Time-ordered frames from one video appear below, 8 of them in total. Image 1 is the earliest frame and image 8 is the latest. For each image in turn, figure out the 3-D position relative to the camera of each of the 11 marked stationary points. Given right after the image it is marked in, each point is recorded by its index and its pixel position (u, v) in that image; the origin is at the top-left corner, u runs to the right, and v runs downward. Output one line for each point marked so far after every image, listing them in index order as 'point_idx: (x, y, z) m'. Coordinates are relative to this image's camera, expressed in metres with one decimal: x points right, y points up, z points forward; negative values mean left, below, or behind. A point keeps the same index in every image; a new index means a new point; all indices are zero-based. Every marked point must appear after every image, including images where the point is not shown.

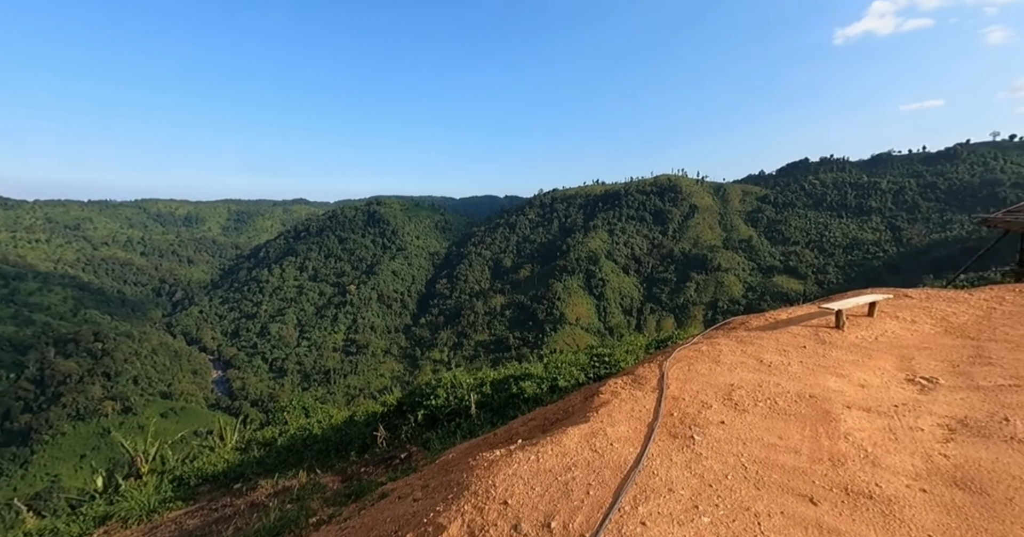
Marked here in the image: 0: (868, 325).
0: (+4.0, -0.6, +5.8) m
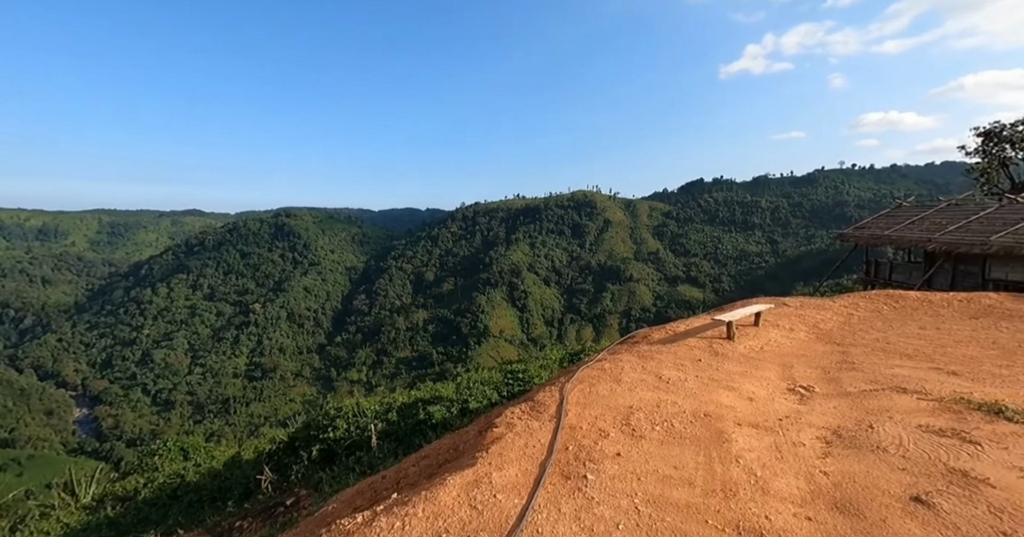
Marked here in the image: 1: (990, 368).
0: (+2.9, -0.8, +6.2) m
1: (+5.3, -1.0, +5.7) m
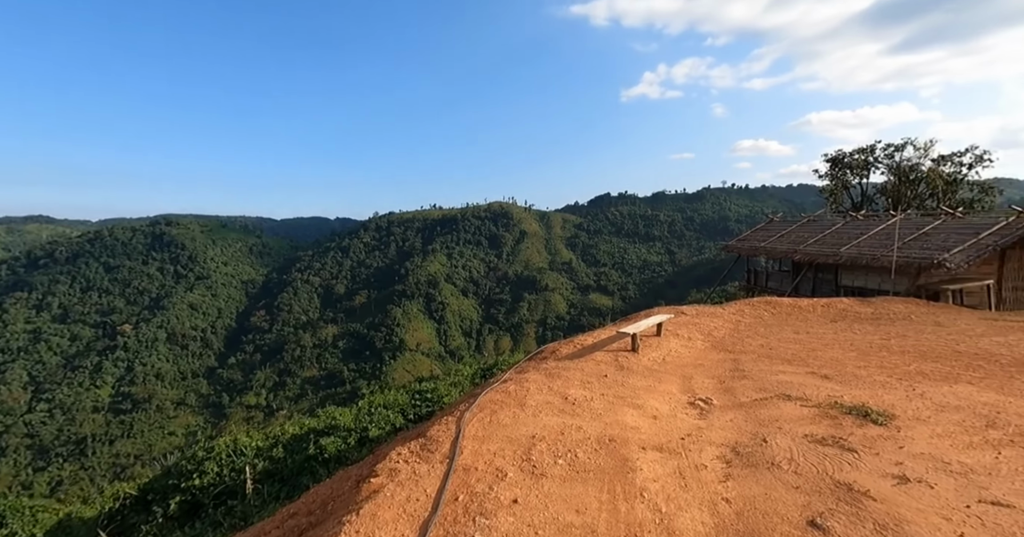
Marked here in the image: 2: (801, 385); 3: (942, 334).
0: (+1.8, -1.0, +6.3) m
1: (+4.2, -1.2, +6.2) m
2: (+3.0, -1.2, +5.3) m
3: (+7.7, -1.2, +9.2) m
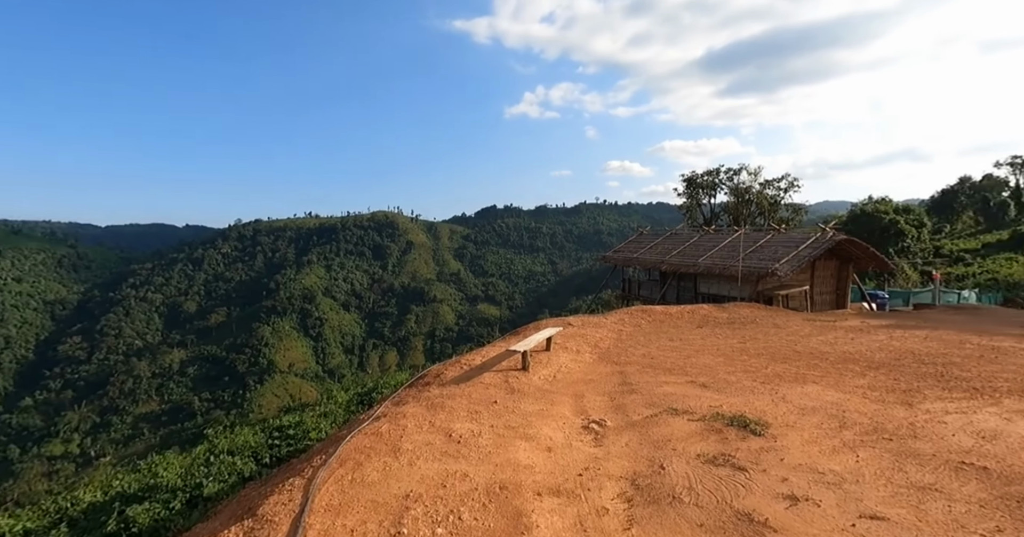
0: (+0.4, -1.1, +6.1) m
1: (+2.8, -1.4, +6.5) m
2: (+1.9, -1.4, +5.4) m
3: (+5.5, -1.4, +10.2) m
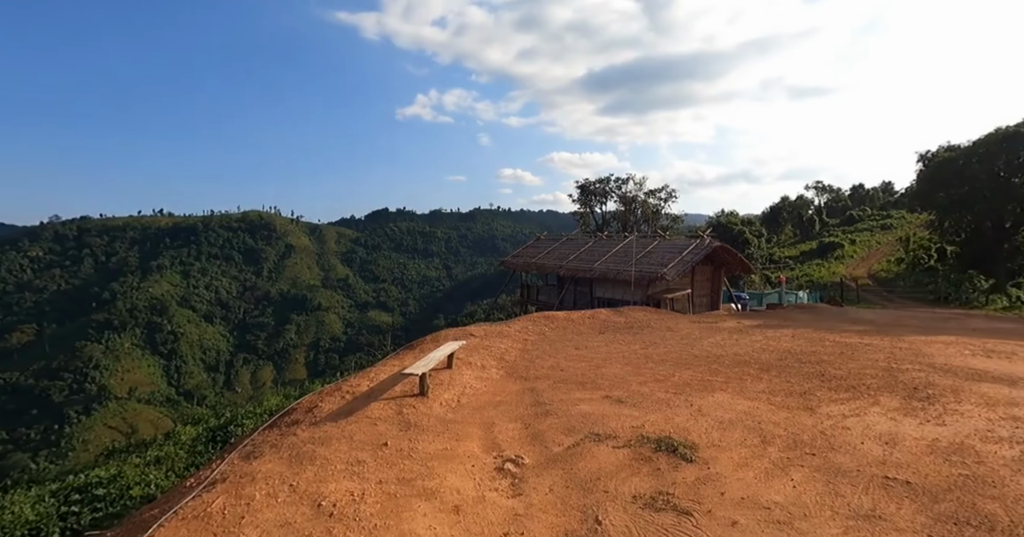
0: (-0.6, -1.2, +5.3) m
1: (+1.5, -1.4, +6.1) m
2: (+0.9, -1.4, +4.9) m
3: (+3.5, -1.5, +10.3) m
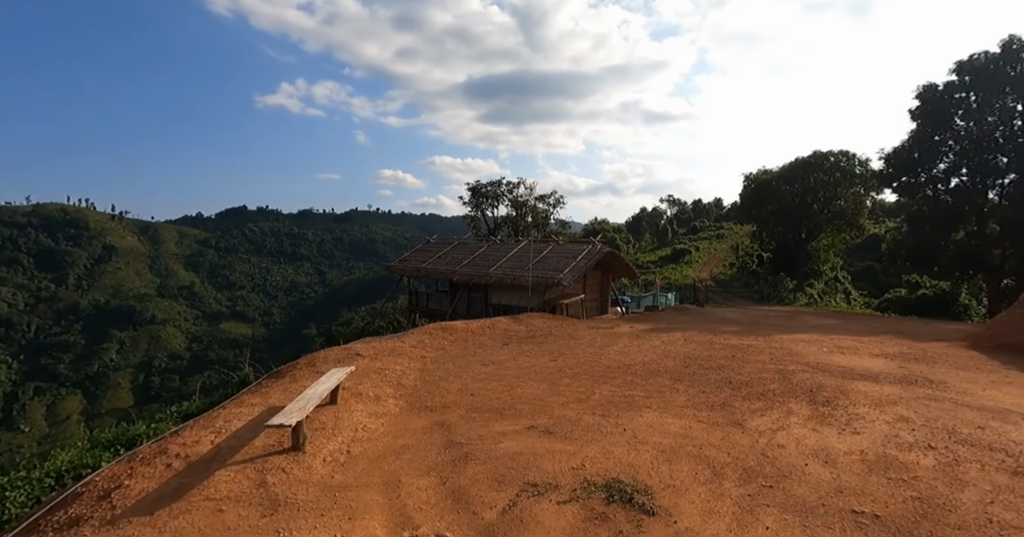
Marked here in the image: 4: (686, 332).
0: (-1.4, -1.2, +4.1) m
1: (+0.5, -1.5, +5.4) m
2: (+0.2, -1.5, +4.0) m
3: (+1.5, -1.6, +9.9) m
4: (+4.8, -1.8, +14.1) m
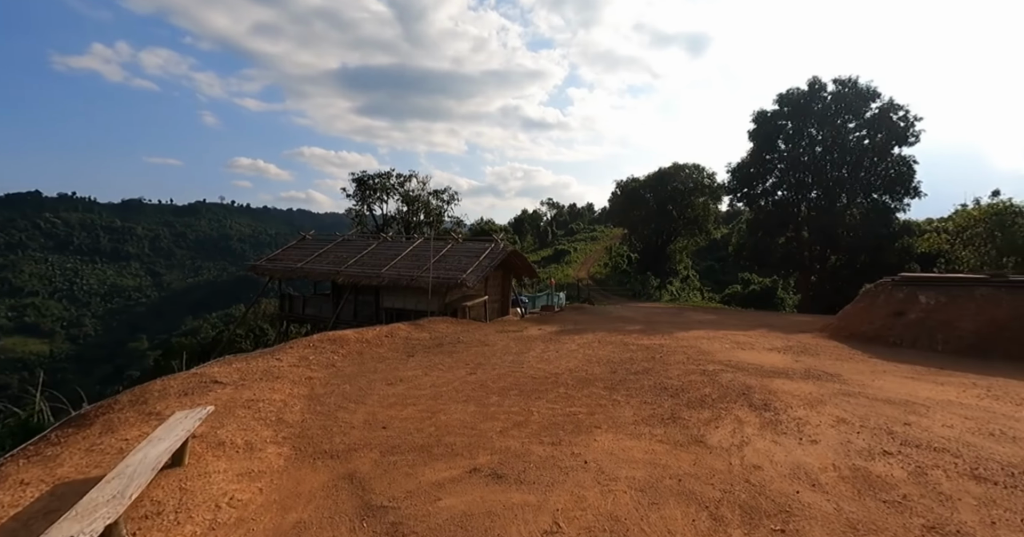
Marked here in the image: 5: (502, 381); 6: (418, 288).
0: (-1.7, -1.3, +2.7) m
1: (-0.1, -1.5, +4.4) m
2: (-0.1, -1.5, +3.0) m
3: (-0.1, -1.6, +9.0) m
4: (+2.2, -1.8, +13.9) m
5: (-0.3, -1.5, +8.3) m
6: (-3.2, -0.6, +17.0) m
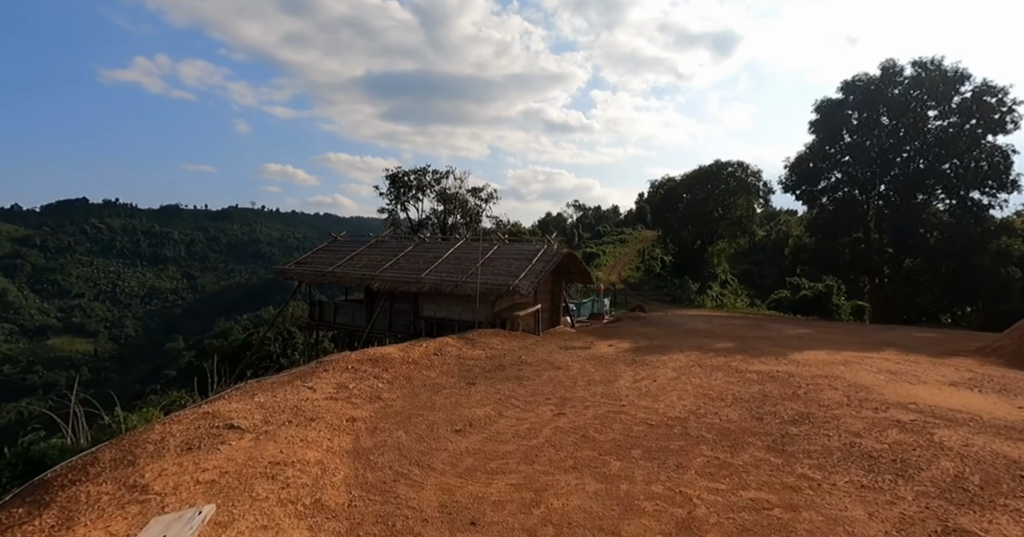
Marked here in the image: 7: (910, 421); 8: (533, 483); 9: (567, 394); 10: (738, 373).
0: (-0.5, -1.4, +0.4) m
1: (+1.2, -1.6, +2.1) m
2: (+1.1, -1.6, +0.7) m
3: (+1.3, -1.7, +6.7) m
4: (+3.9, -1.9, +11.4) m
5: (+1.1, -1.7, +5.9) m
6: (-1.4, -0.8, +14.8) m
7: (+4.8, -1.9, +6.3) m
8: (+0.3, -1.6, +3.4) m
9: (+0.8, -1.8, +8.4) m
10: (+4.2, -1.9, +9.3) m
